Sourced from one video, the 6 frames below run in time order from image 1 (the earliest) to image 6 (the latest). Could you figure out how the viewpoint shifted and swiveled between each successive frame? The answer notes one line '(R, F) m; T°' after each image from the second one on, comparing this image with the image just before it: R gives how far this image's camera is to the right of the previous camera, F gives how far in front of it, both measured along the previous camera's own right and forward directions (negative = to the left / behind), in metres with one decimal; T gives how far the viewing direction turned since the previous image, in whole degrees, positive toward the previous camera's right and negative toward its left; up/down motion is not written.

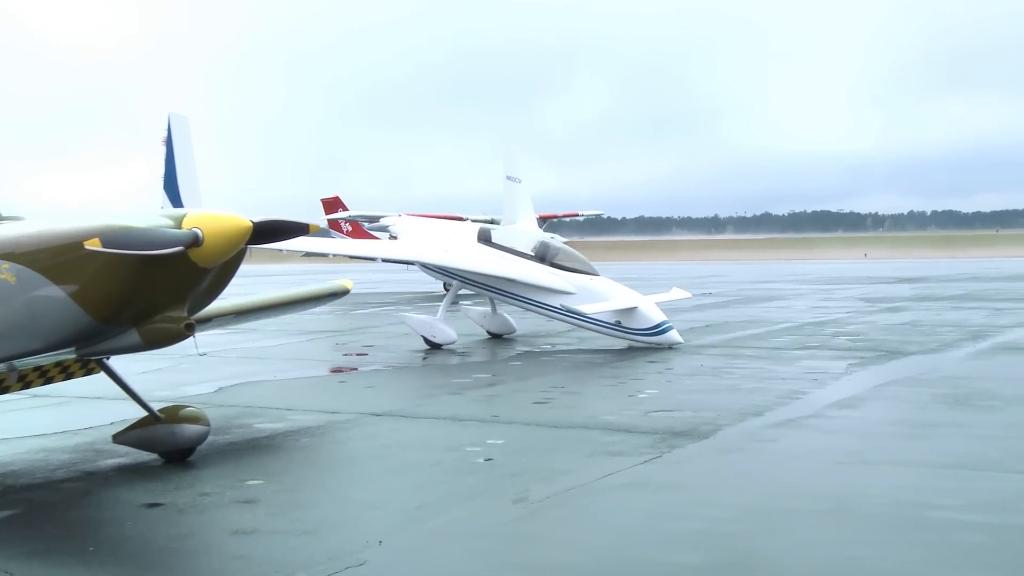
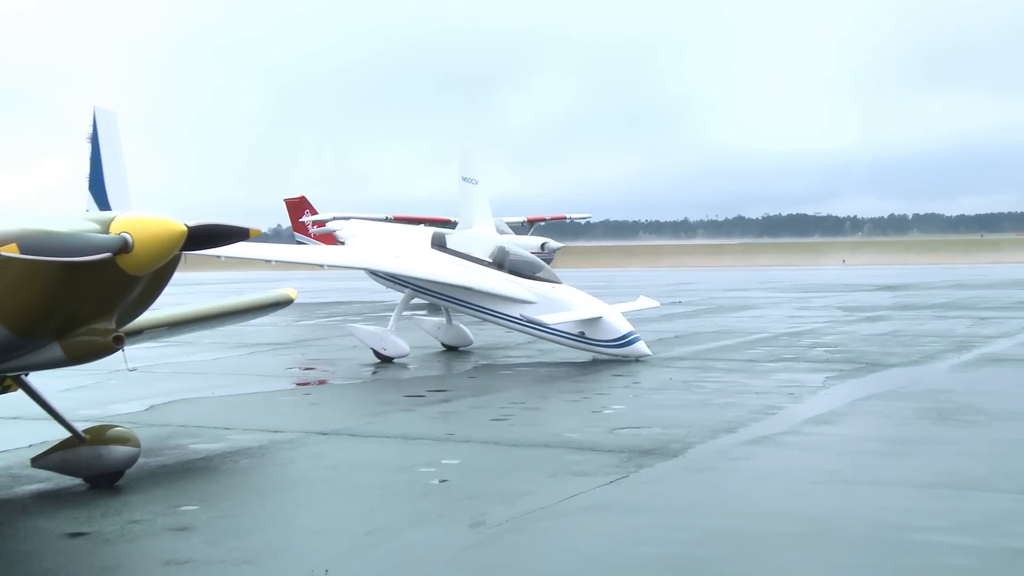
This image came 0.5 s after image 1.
(+0.1, +0.8) m; +2°
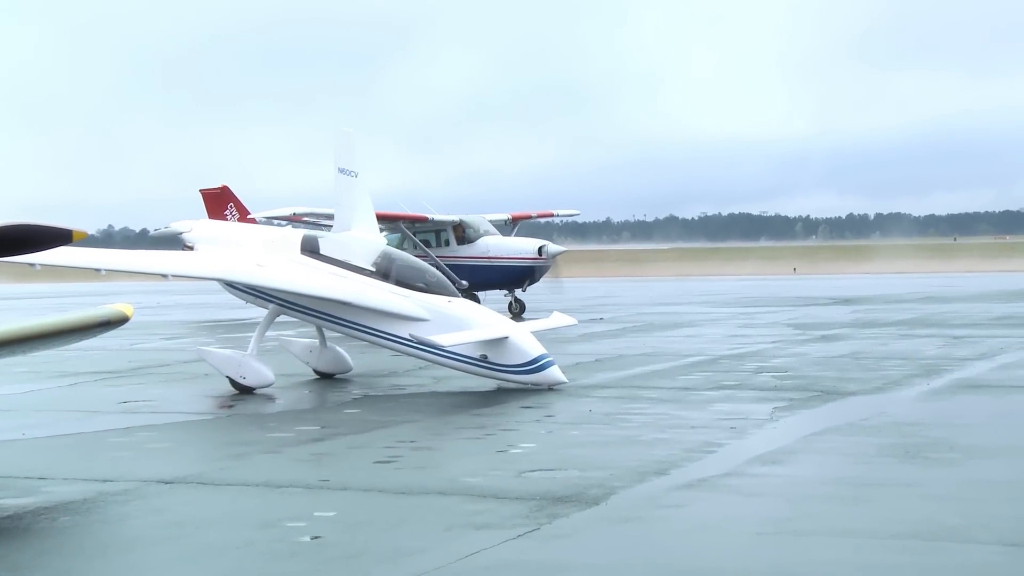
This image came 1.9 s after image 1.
(+0.2, +1.9) m; +4°
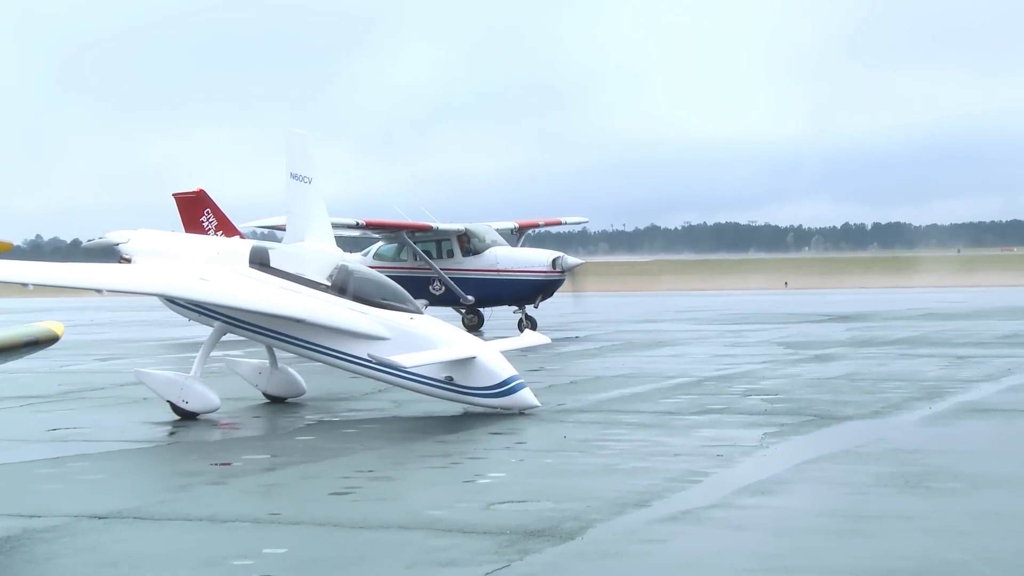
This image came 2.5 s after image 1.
(+0.1, +0.8) m; +1°
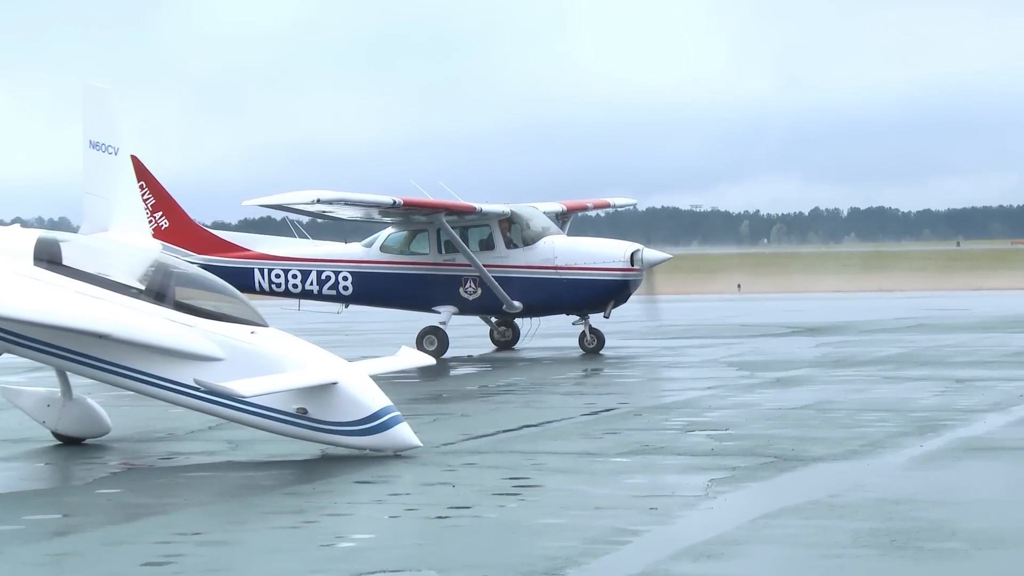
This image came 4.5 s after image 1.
(+0.4, +2.0) m; +3°
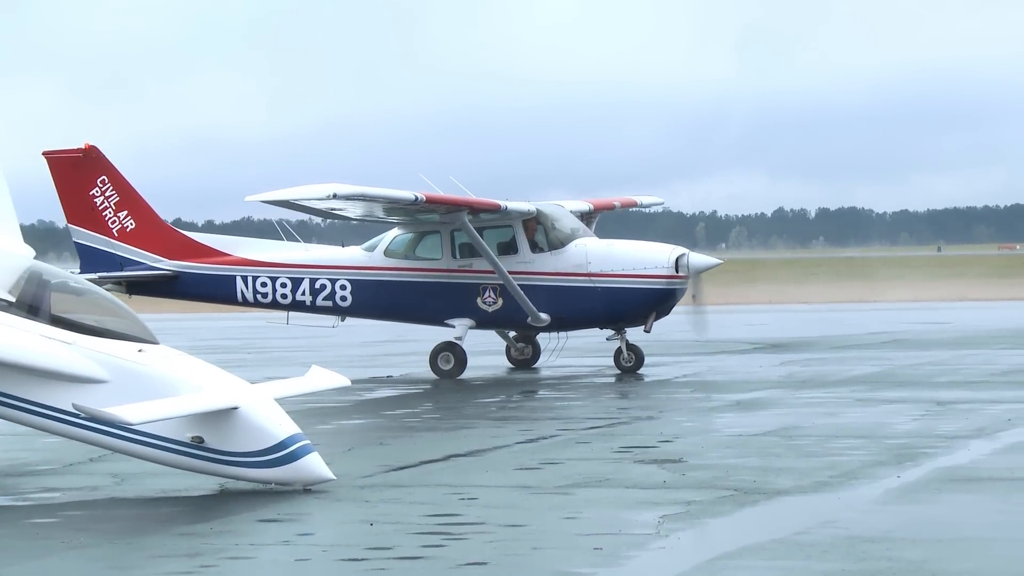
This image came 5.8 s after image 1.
(+0.2, +0.8) m; +1°
